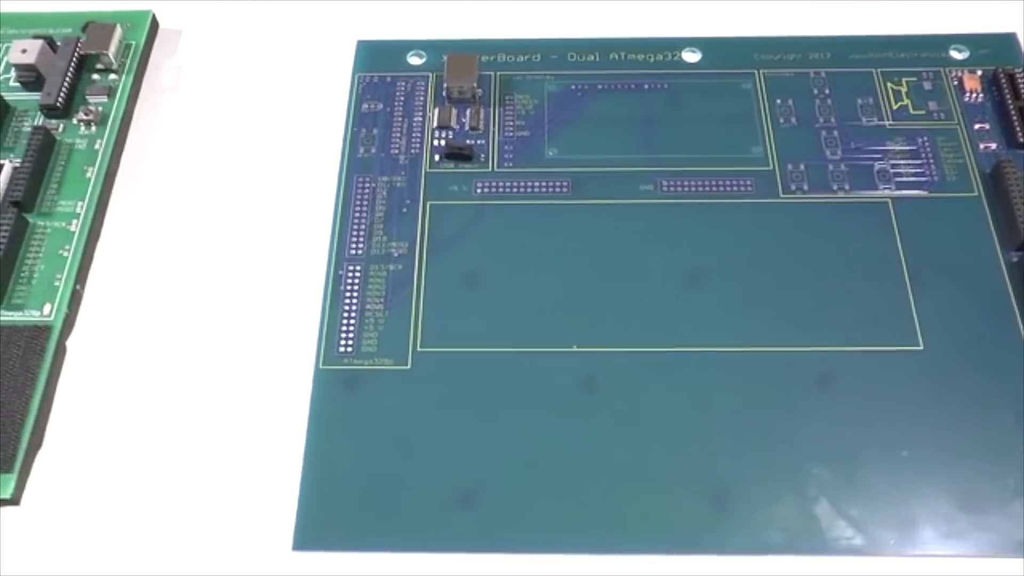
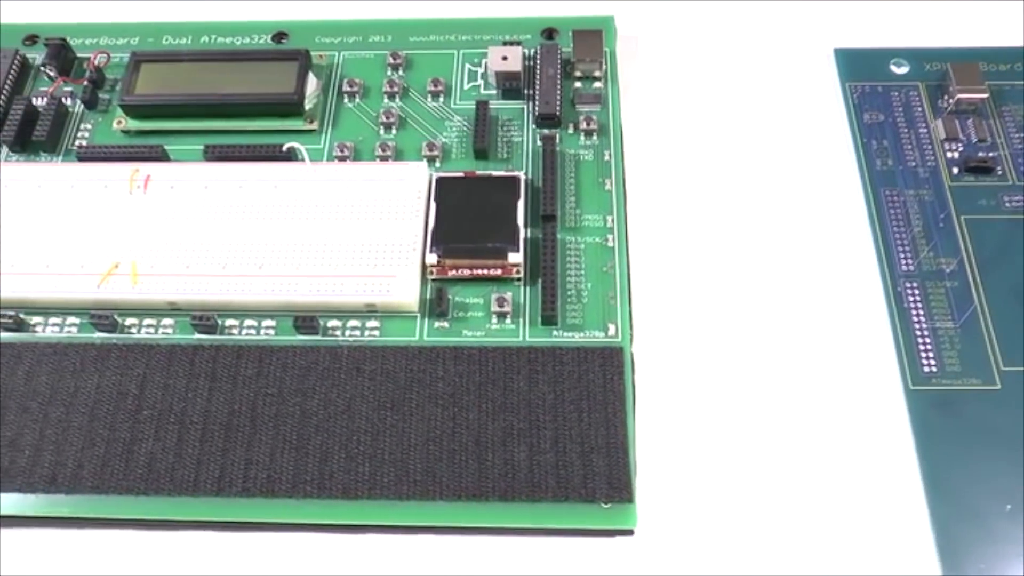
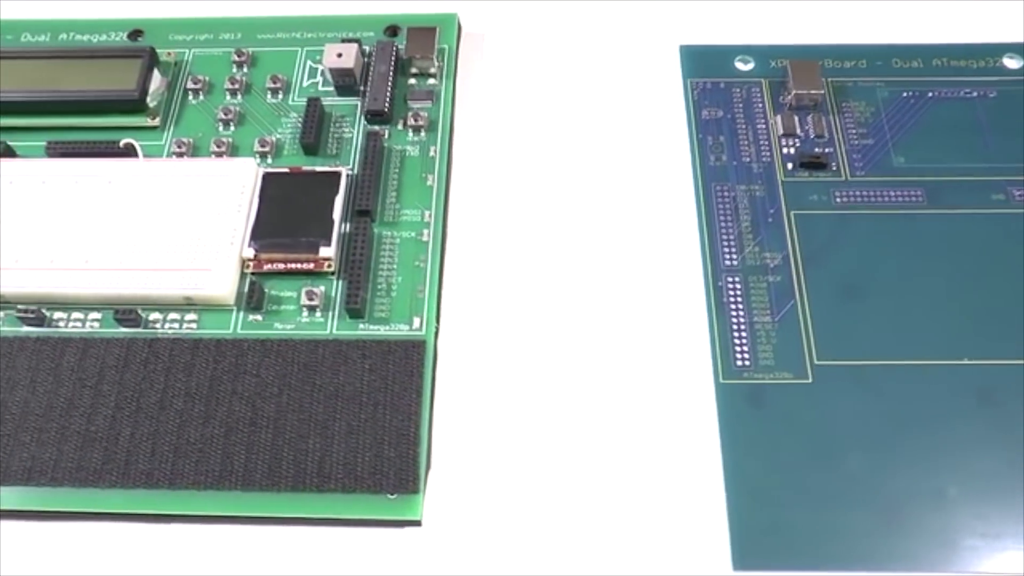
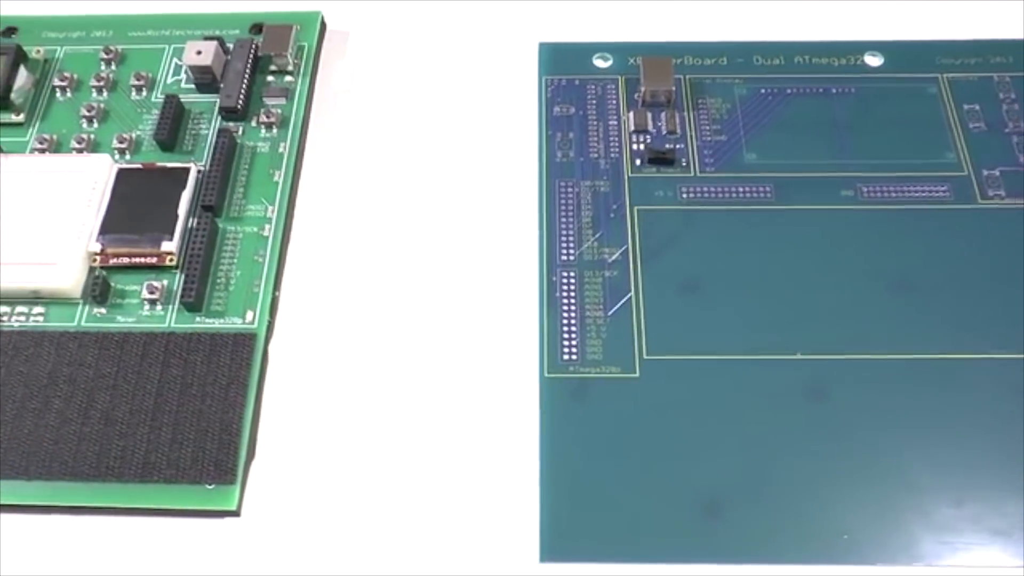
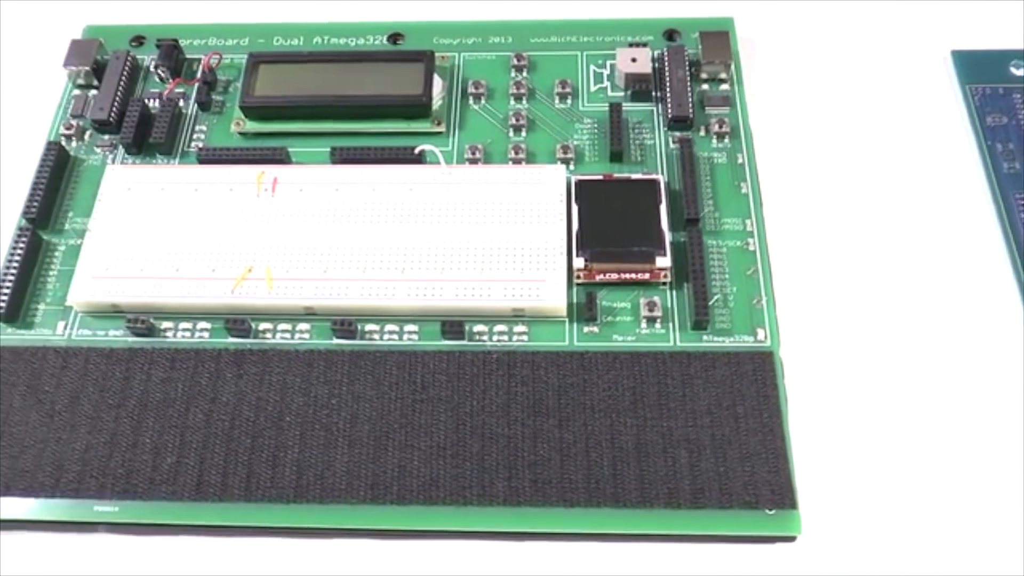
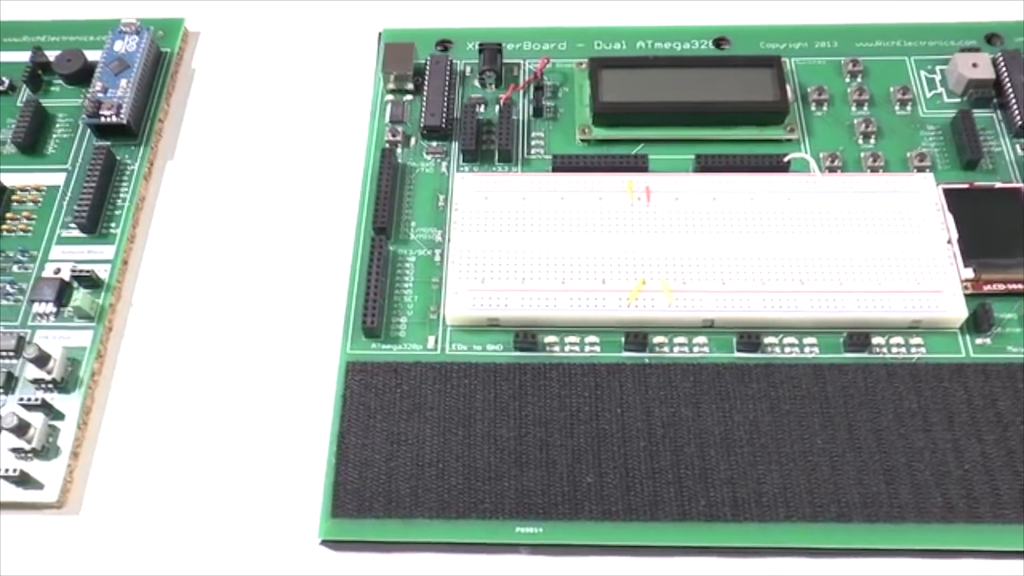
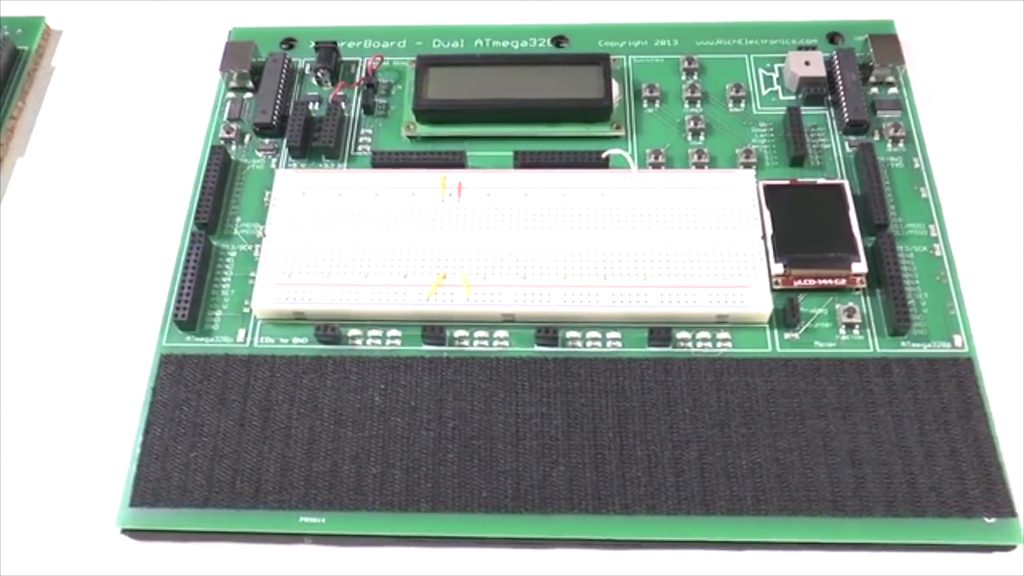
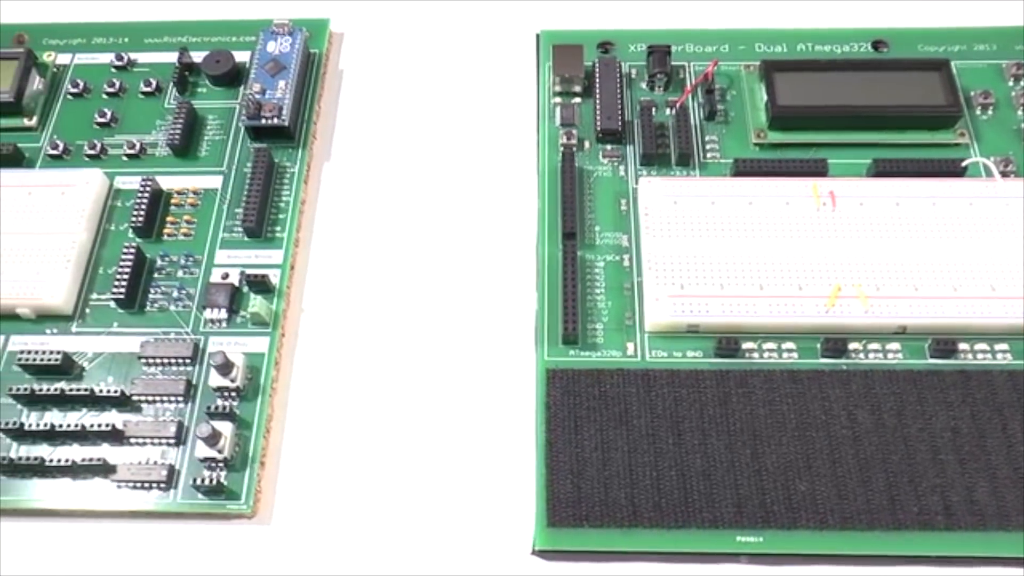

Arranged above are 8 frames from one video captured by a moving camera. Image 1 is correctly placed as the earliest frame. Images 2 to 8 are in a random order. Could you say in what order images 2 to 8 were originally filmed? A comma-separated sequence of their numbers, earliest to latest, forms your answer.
4, 3, 2, 5, 7, 6, 8
